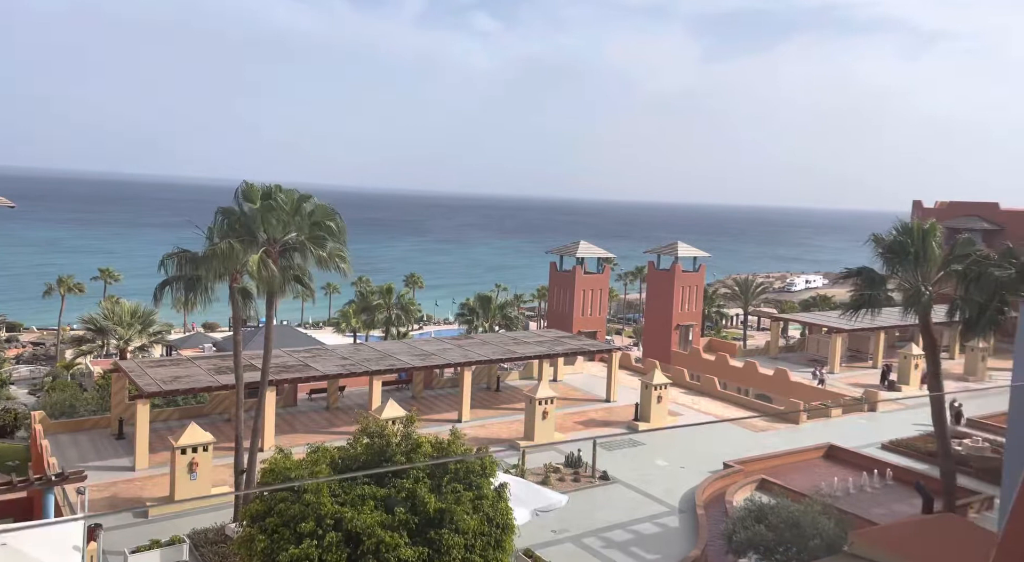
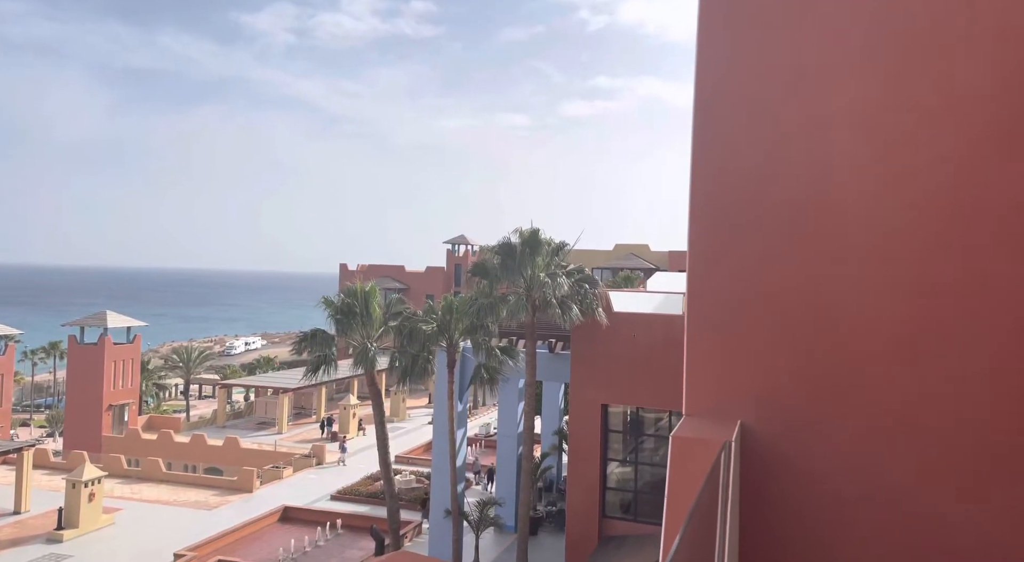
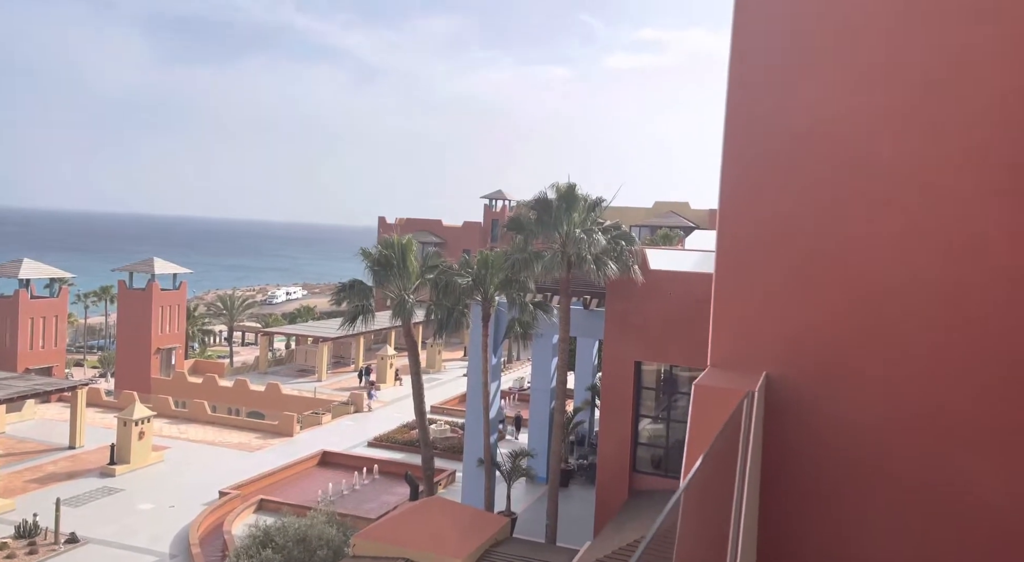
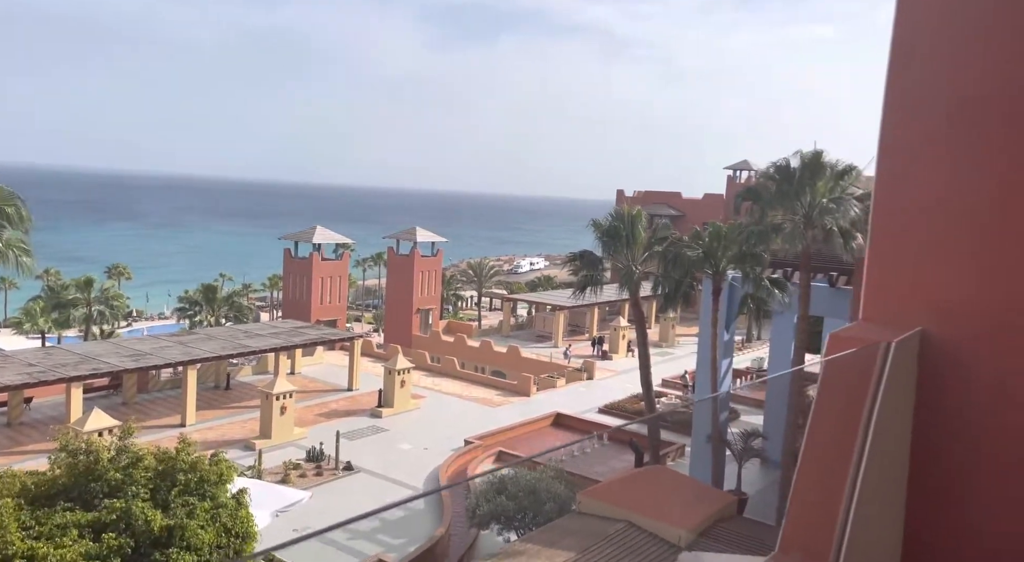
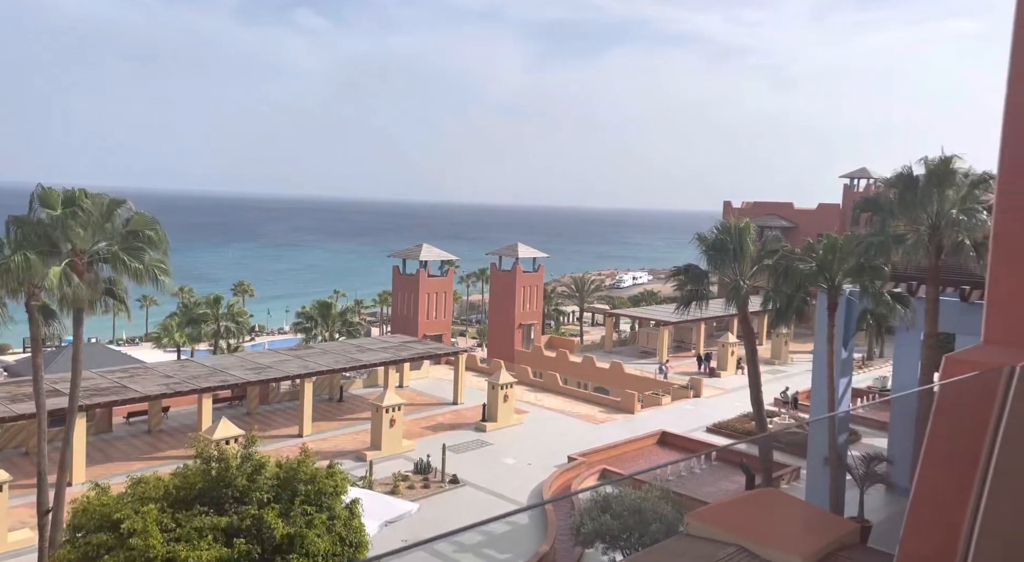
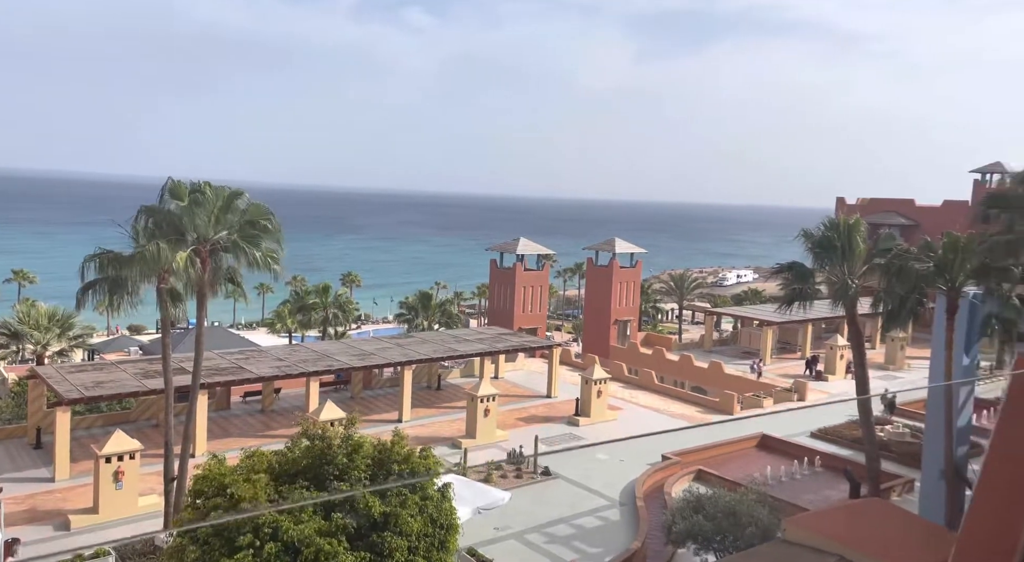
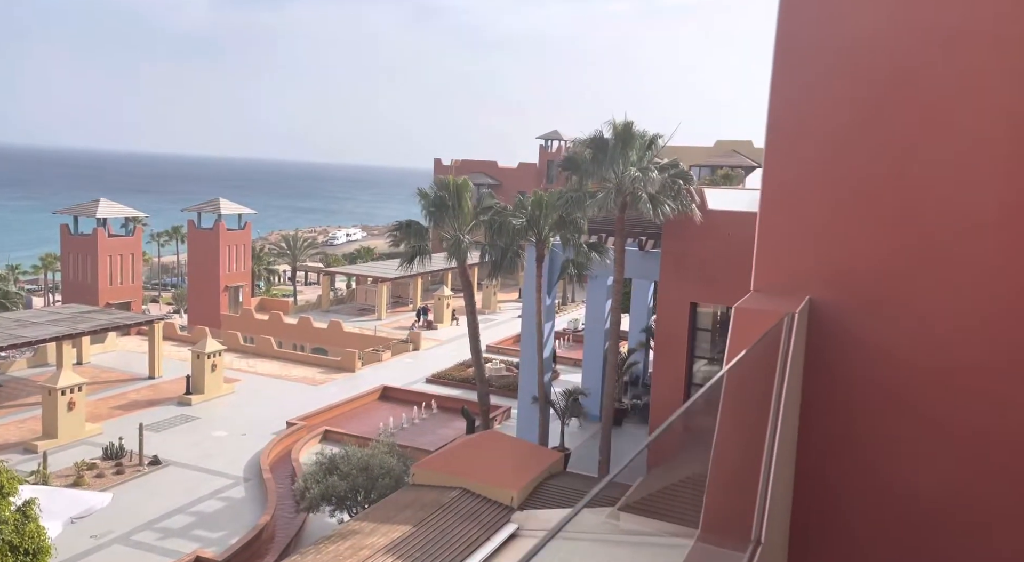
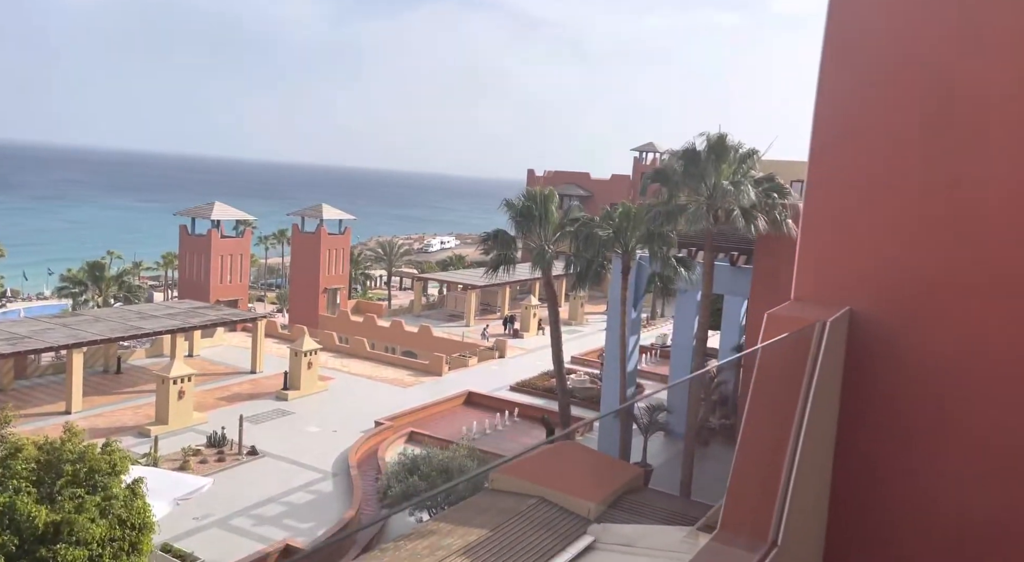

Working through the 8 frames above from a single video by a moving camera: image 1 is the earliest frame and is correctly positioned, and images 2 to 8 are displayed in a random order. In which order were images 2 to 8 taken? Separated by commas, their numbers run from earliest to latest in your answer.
6, 5, 4, 8, 7, 3, 2
